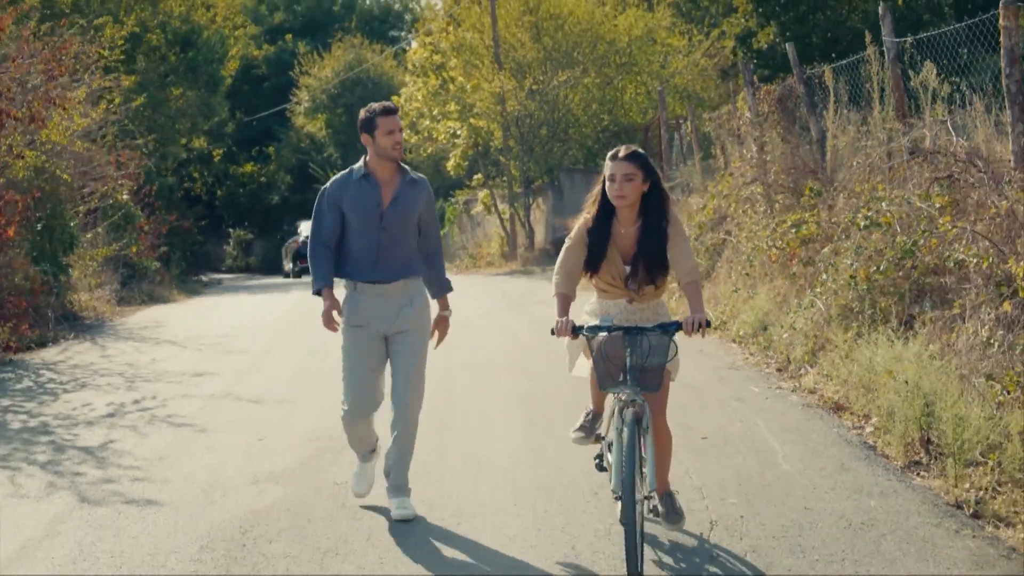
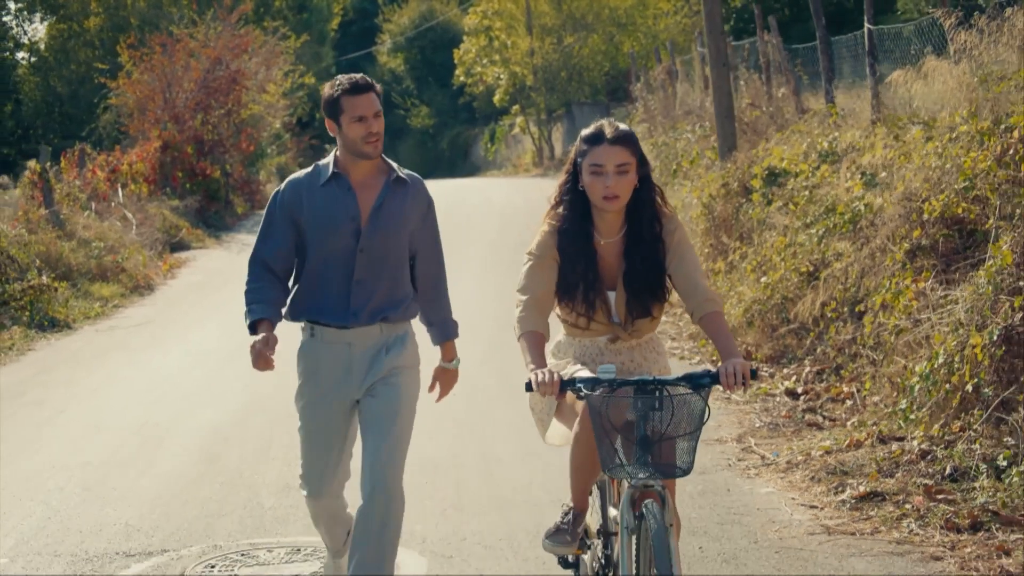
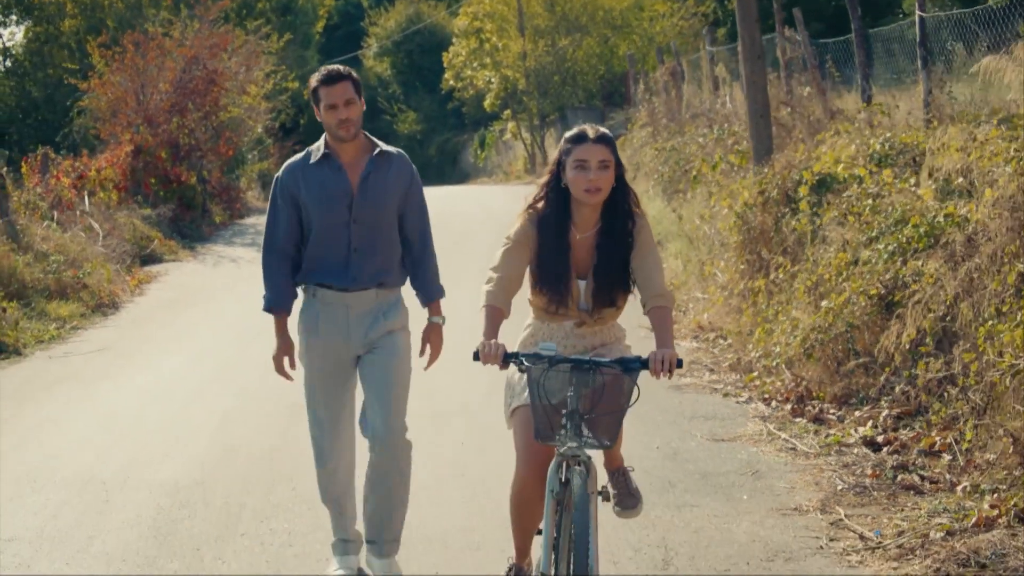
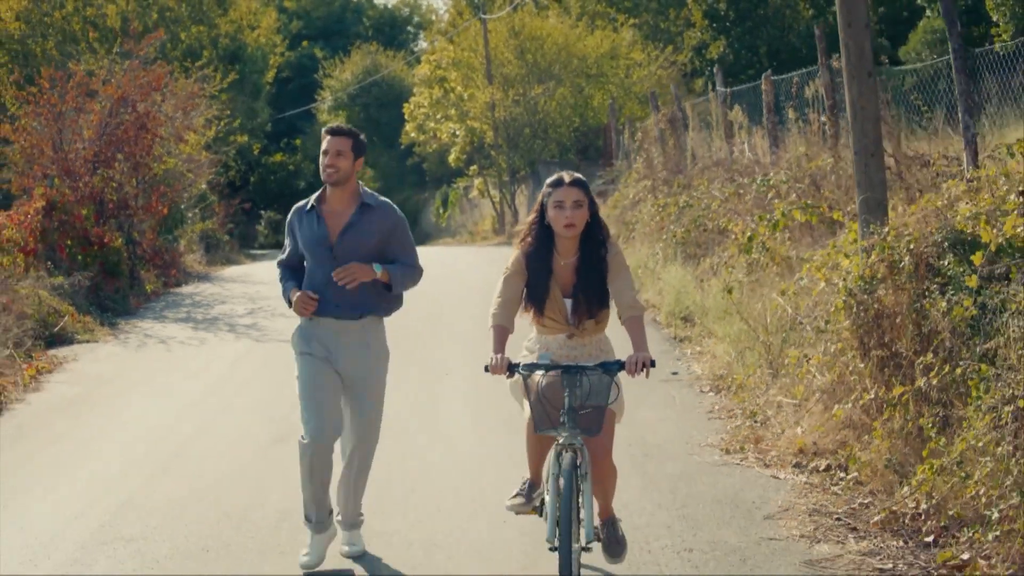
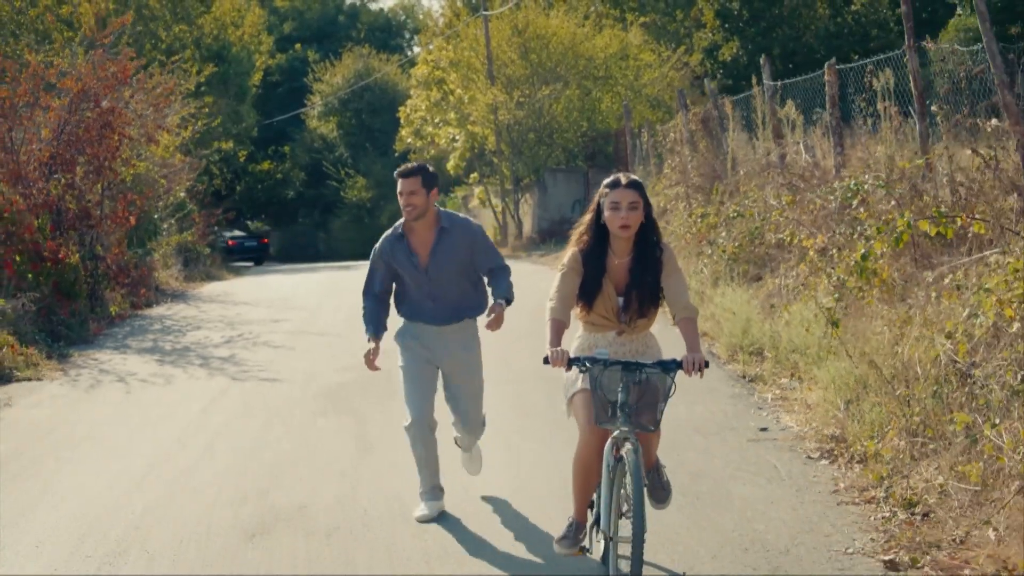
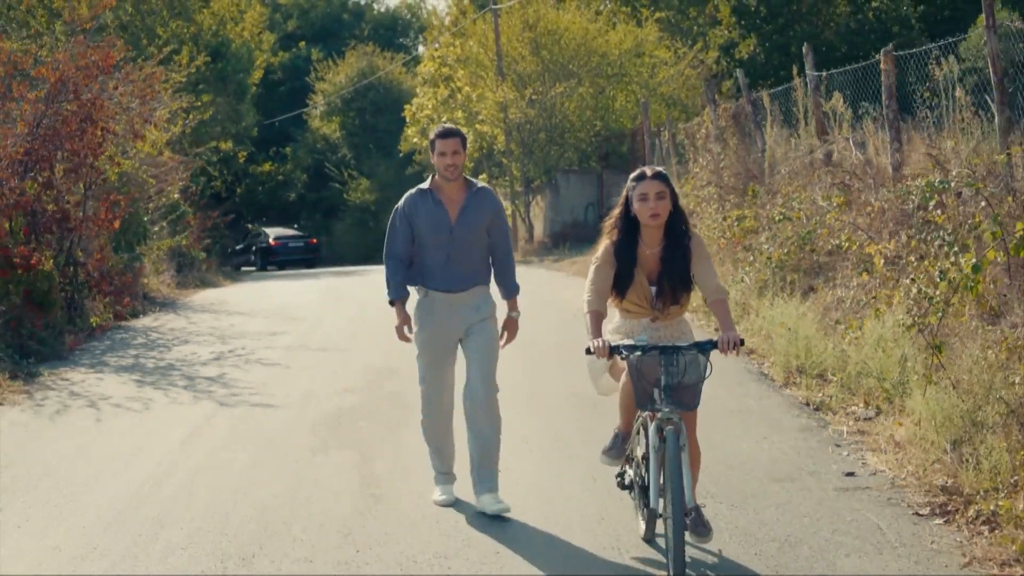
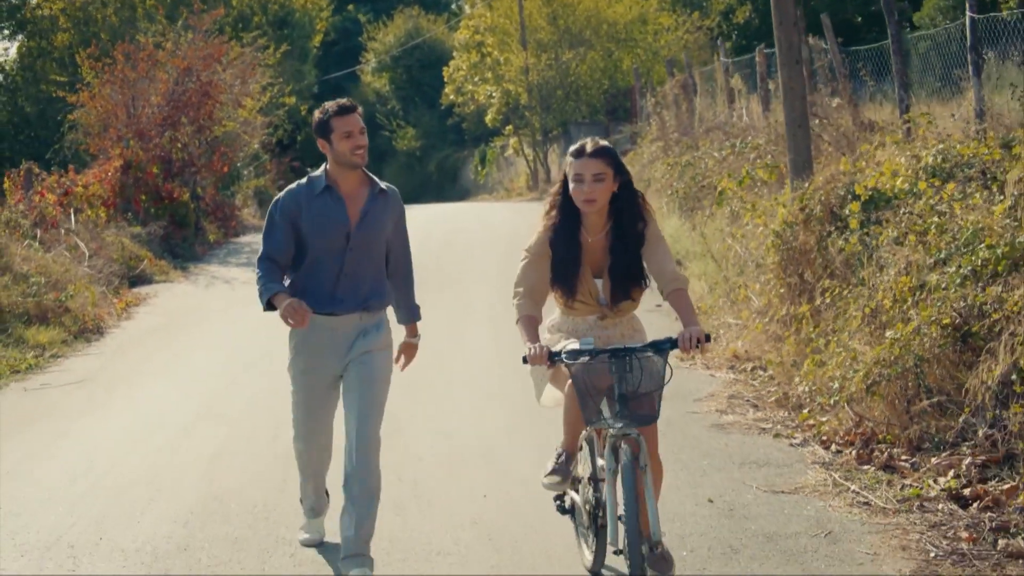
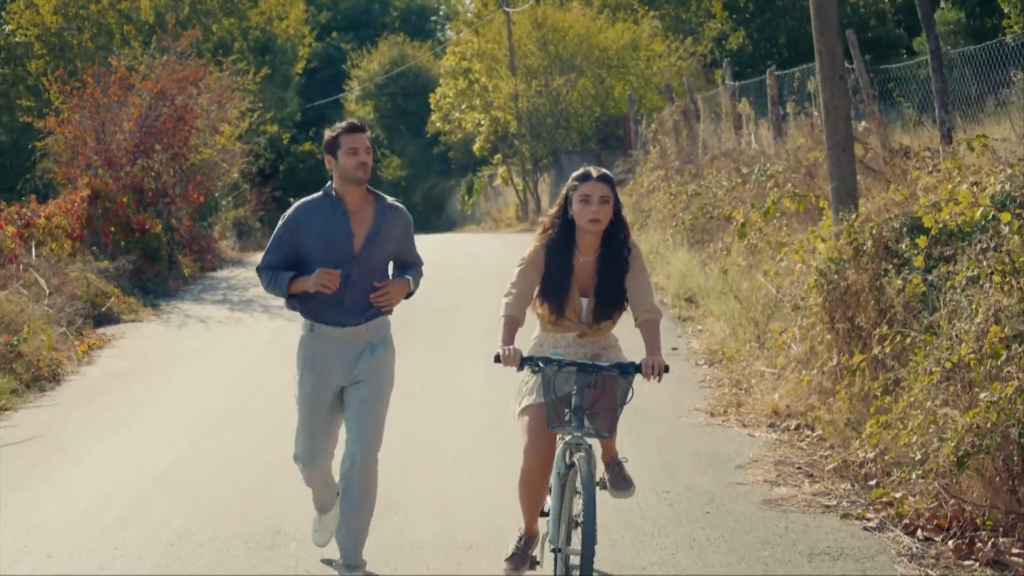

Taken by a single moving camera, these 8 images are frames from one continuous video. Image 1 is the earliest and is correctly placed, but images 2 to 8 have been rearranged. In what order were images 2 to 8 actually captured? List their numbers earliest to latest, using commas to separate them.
6, 5, 4, 8, 7, 3, 2
